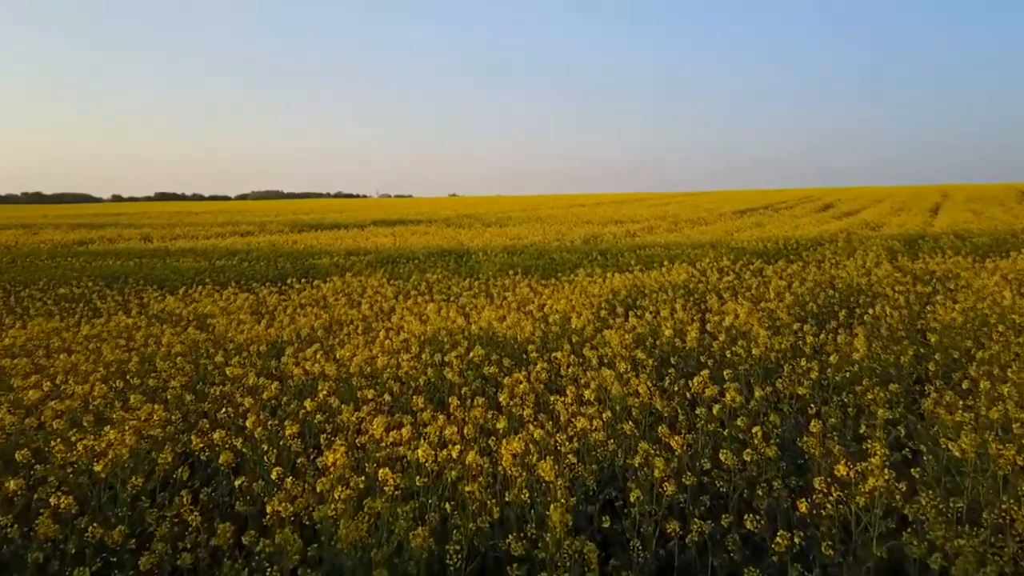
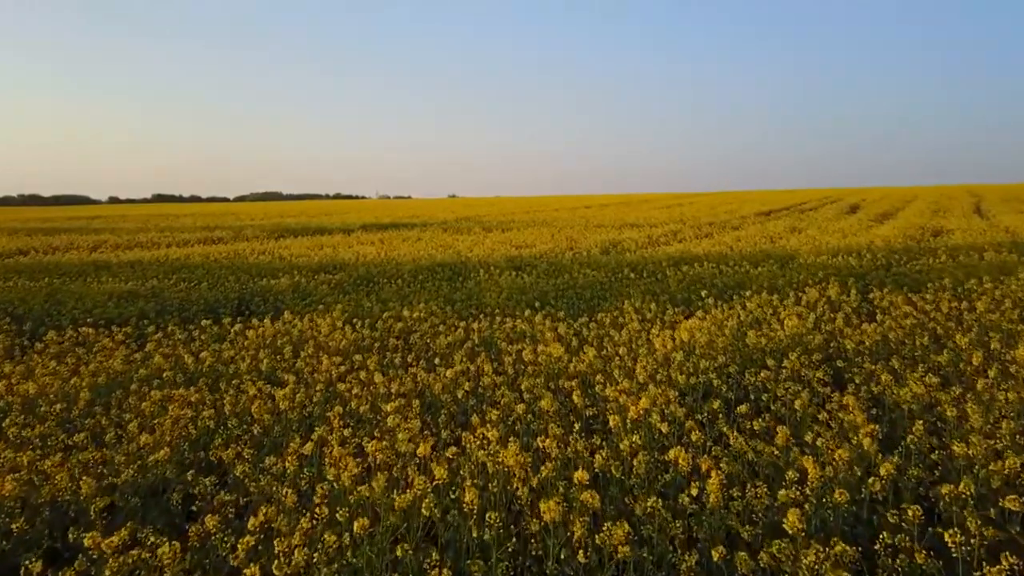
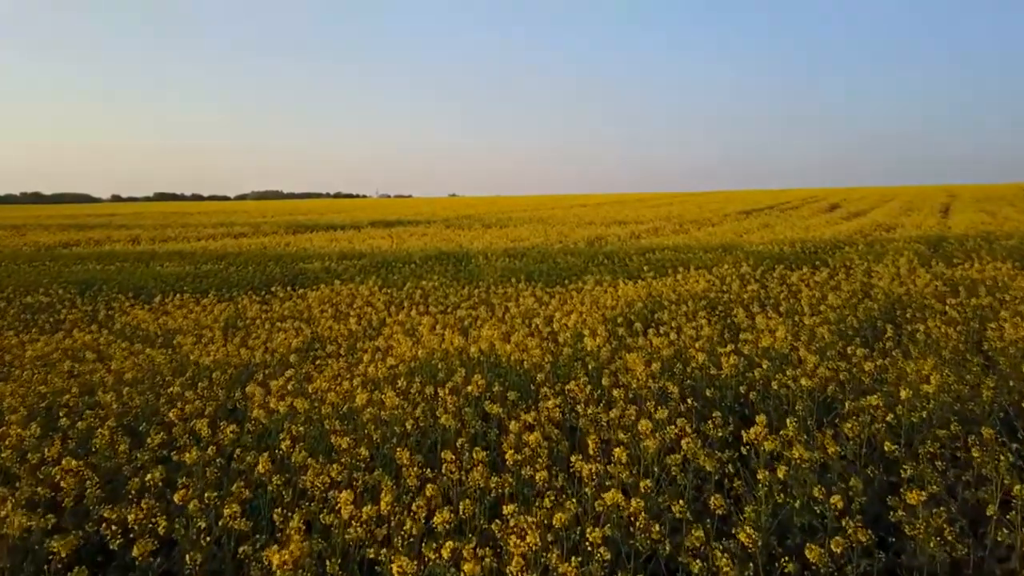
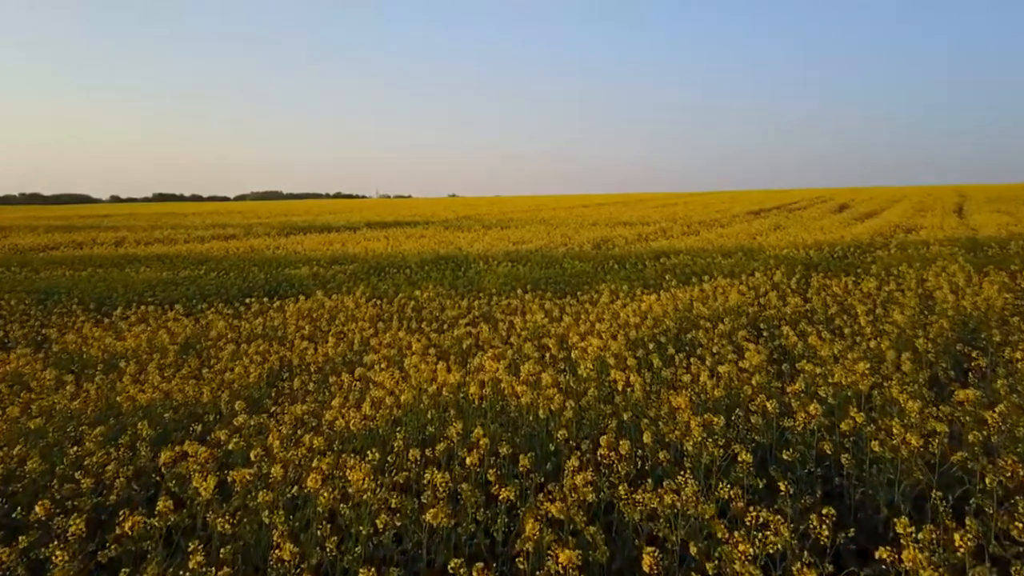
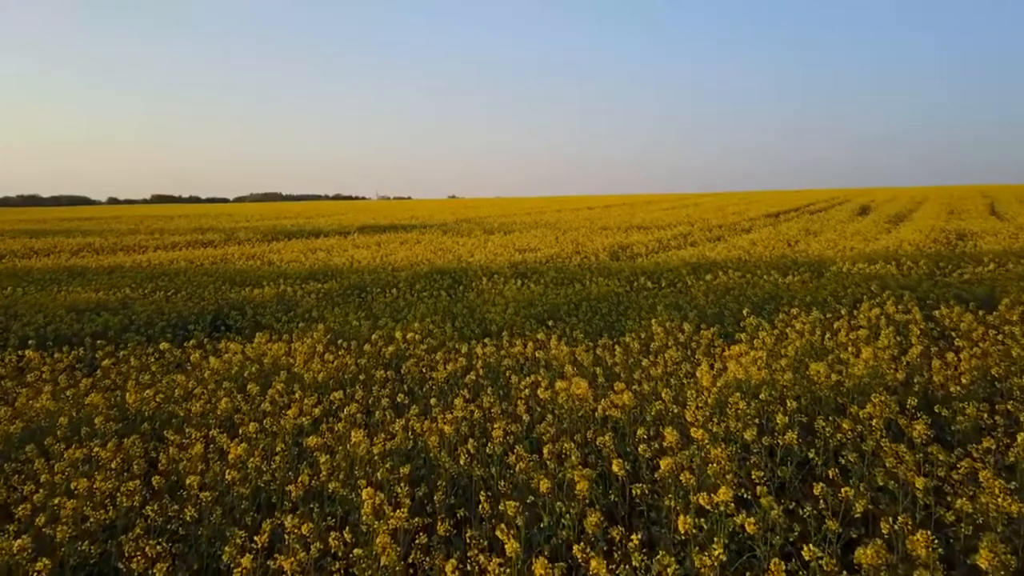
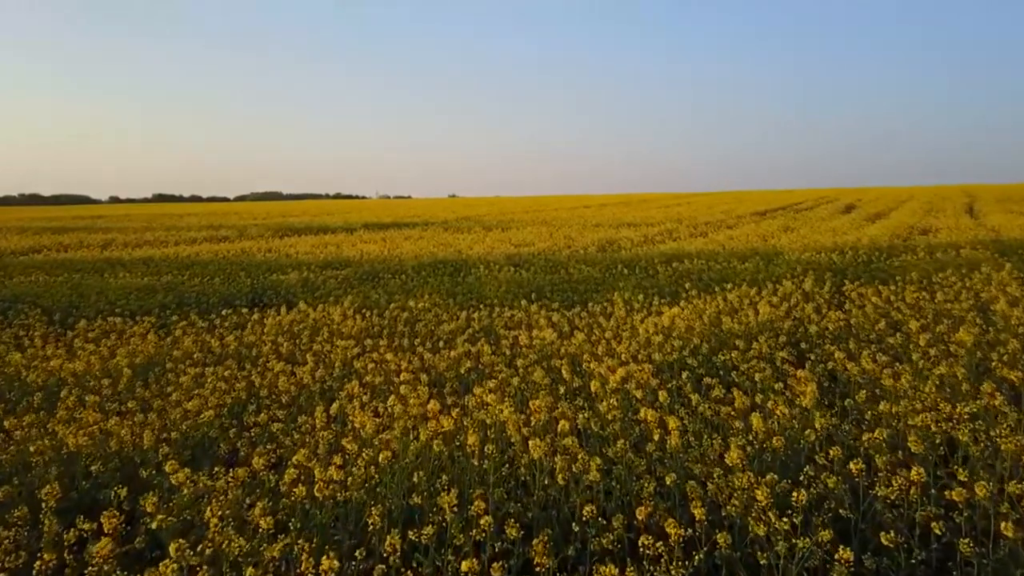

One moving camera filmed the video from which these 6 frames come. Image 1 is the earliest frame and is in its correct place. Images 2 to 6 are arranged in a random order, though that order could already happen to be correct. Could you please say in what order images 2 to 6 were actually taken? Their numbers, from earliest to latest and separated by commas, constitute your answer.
3, 4, 6, 2, 5
